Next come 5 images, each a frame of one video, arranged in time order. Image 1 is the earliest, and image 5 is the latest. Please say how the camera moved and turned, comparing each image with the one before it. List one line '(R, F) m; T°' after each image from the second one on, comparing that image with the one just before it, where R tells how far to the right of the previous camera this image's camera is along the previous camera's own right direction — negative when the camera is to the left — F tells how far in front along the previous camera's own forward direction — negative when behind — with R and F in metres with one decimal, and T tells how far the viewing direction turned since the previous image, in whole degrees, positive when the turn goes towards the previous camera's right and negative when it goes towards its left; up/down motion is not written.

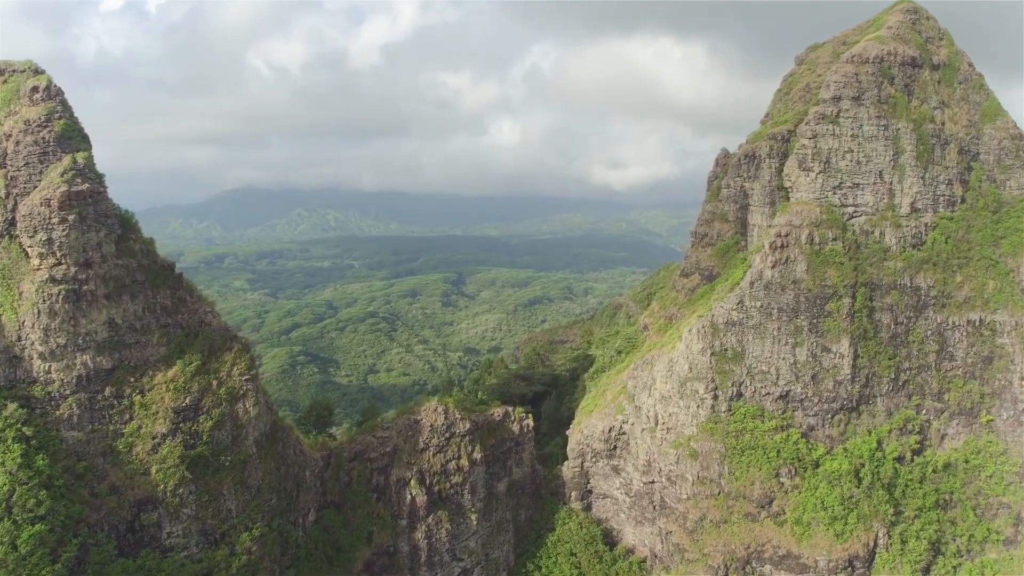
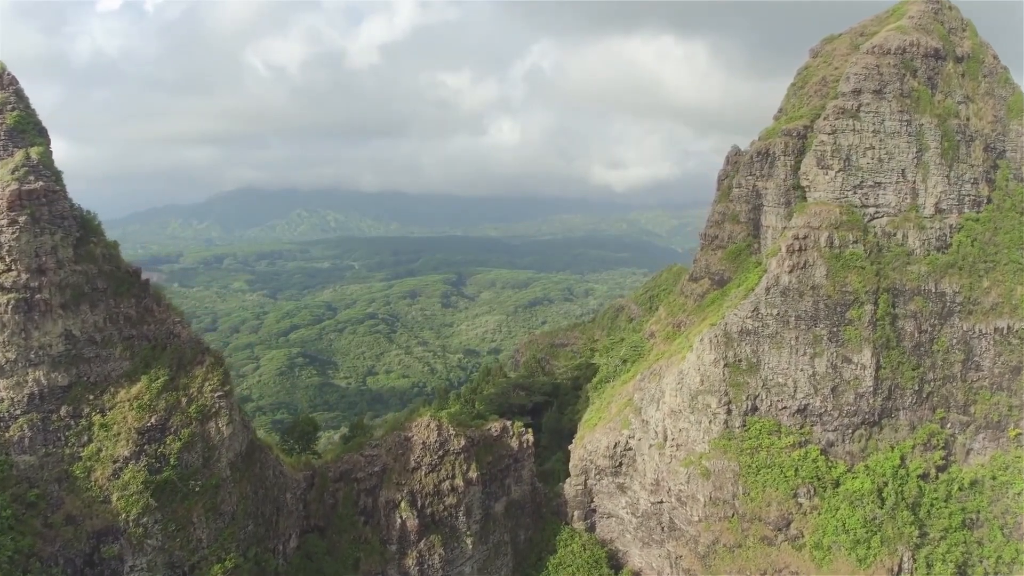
(+0.1, +1.7) m; 0°
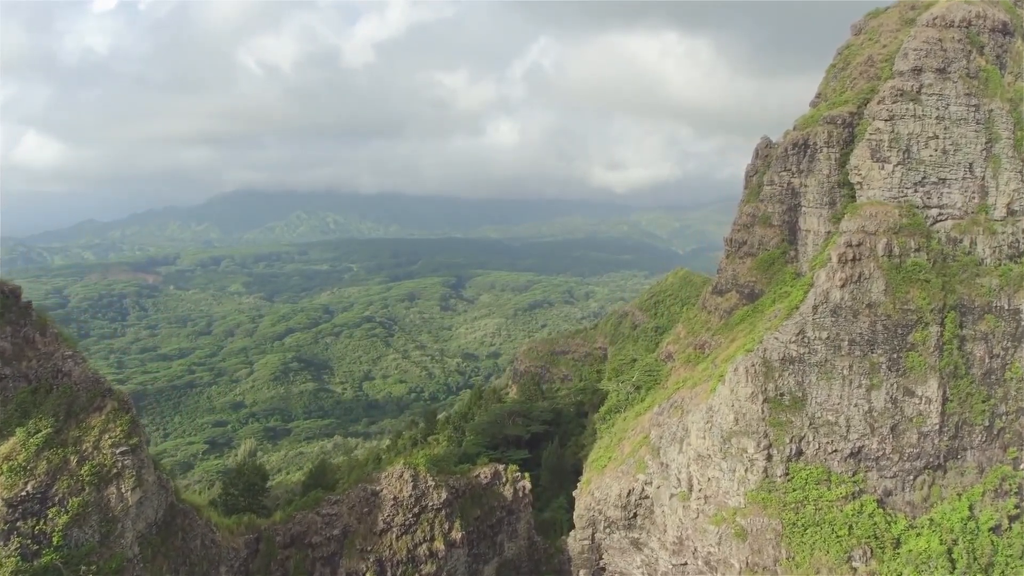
(+0.2, +4.1) m; 0°
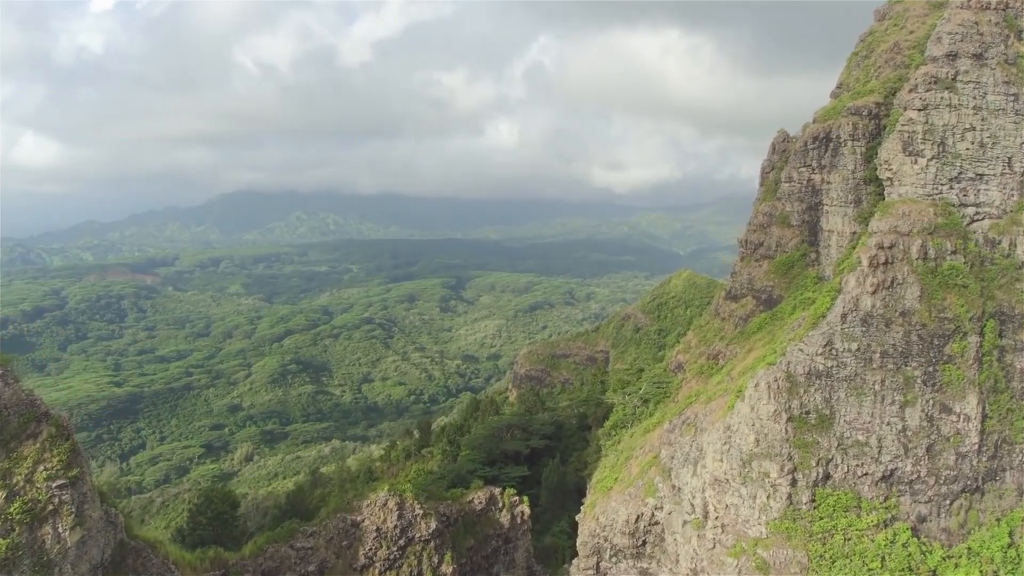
(+0.1, +1.8) m; 0°
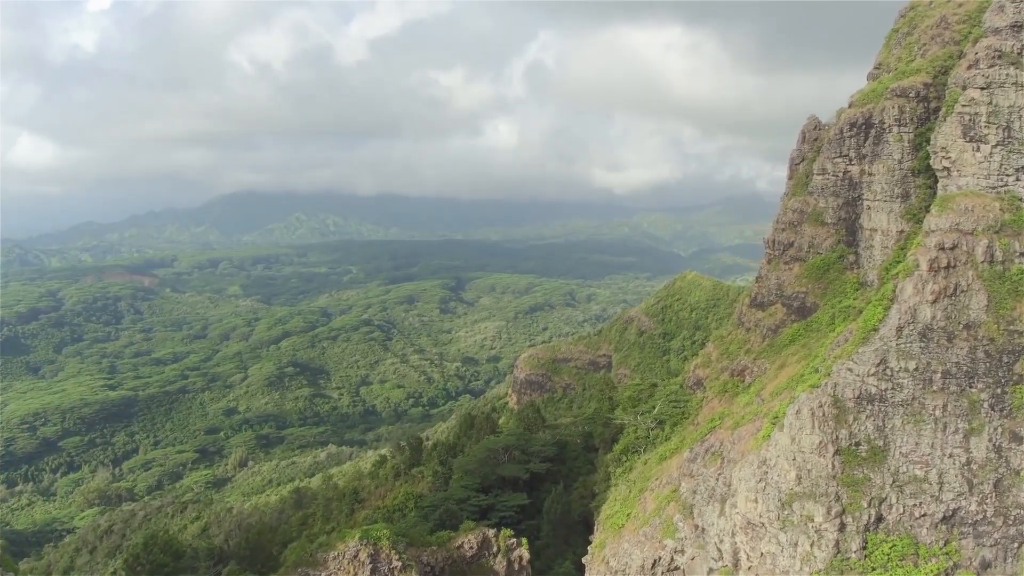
(+0.1, +2.6) m; 0°
